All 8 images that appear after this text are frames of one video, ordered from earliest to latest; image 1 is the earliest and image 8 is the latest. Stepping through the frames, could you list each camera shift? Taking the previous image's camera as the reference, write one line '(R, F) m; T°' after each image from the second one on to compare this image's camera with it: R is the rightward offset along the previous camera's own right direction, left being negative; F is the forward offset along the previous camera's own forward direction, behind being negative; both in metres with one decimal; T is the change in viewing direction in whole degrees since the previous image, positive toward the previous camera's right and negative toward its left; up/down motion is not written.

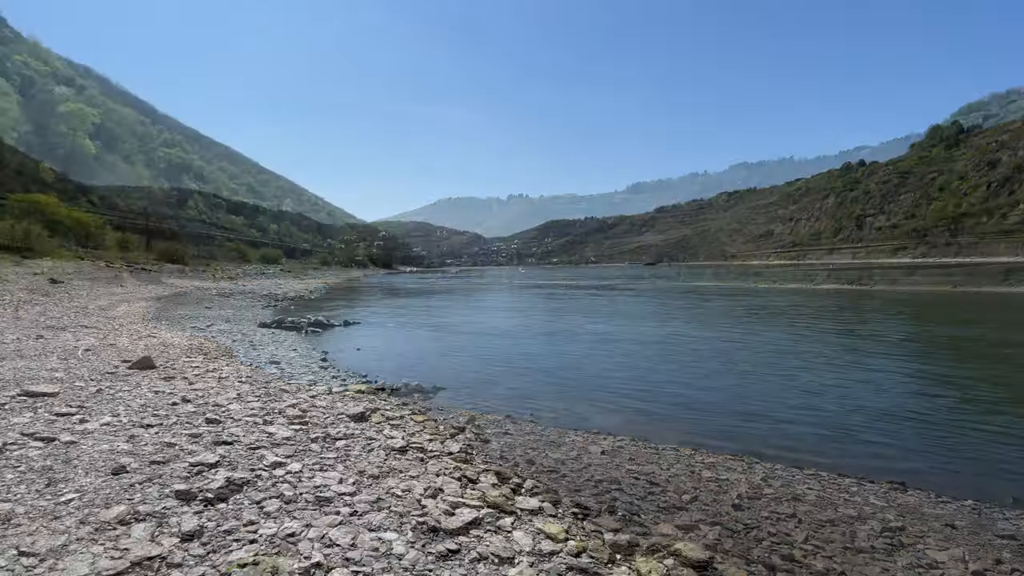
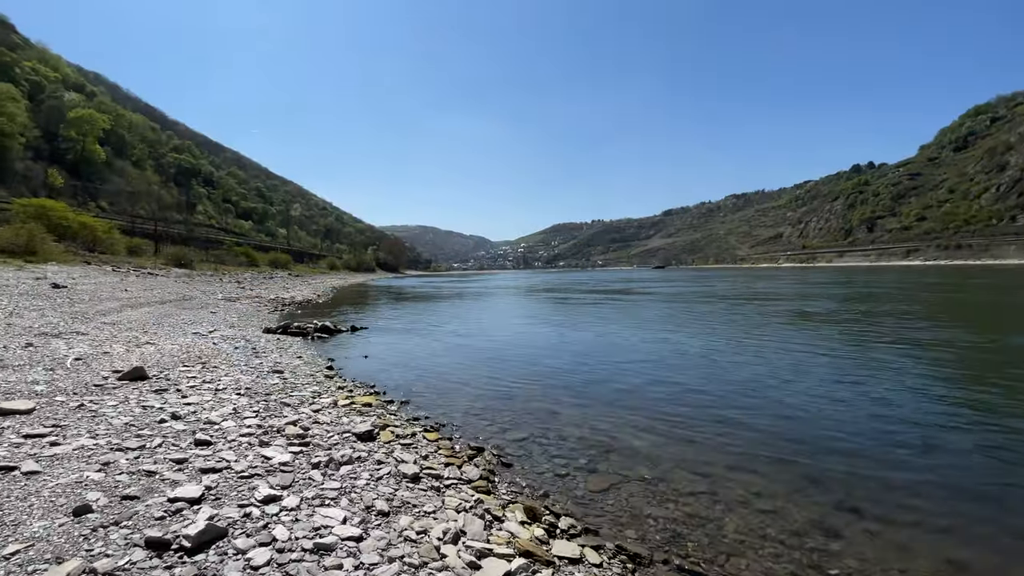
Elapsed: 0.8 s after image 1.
(-0.3, +1.0) m; -1°
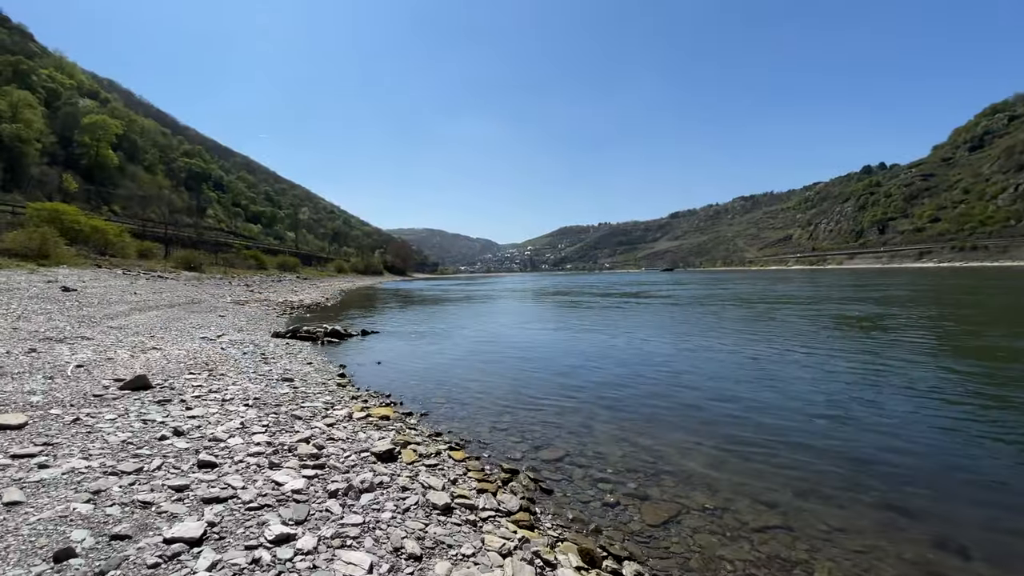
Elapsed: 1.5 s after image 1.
(-0.5, +0.9) m; -1°
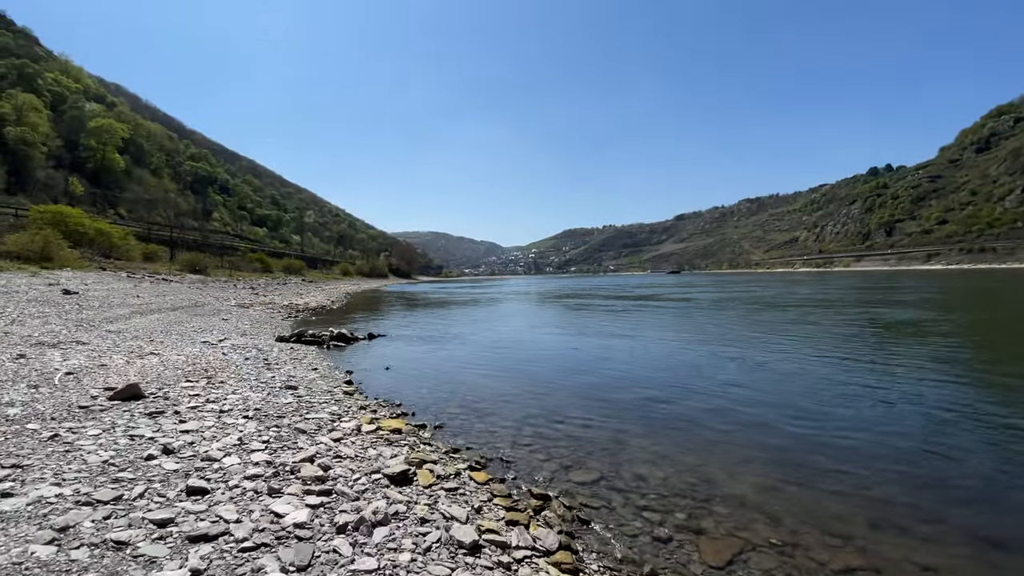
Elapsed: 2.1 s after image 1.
(-0.4, +0.9) m; -1°
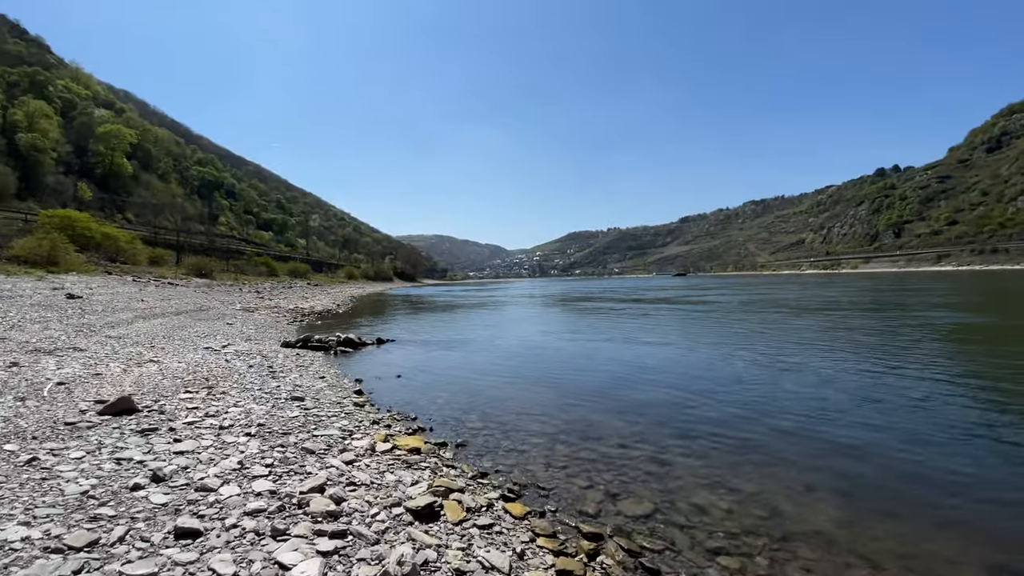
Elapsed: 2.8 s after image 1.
(-0.5, +1.0) m; -1°
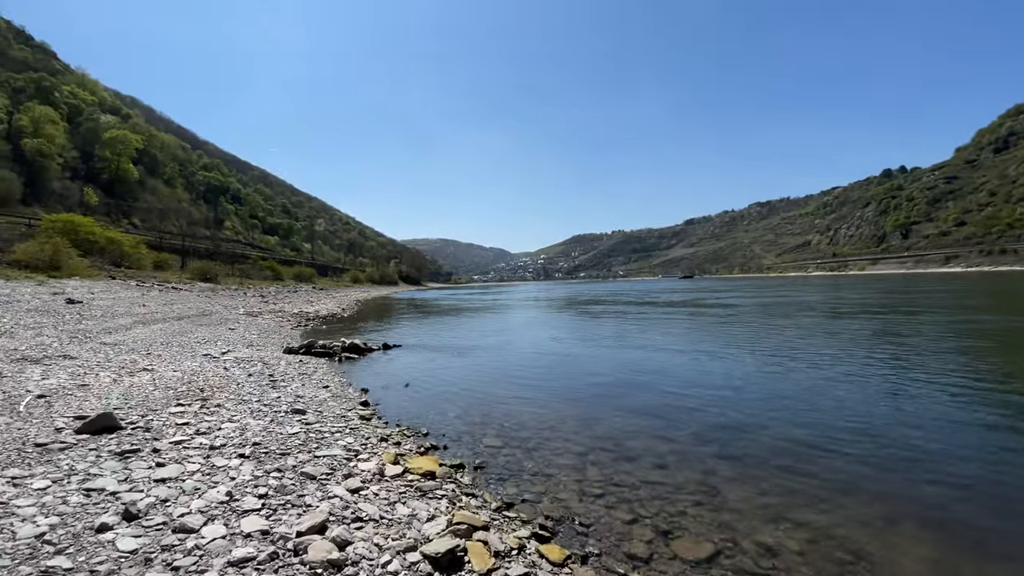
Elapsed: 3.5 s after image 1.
(-0.3, +1.0) m; -1°
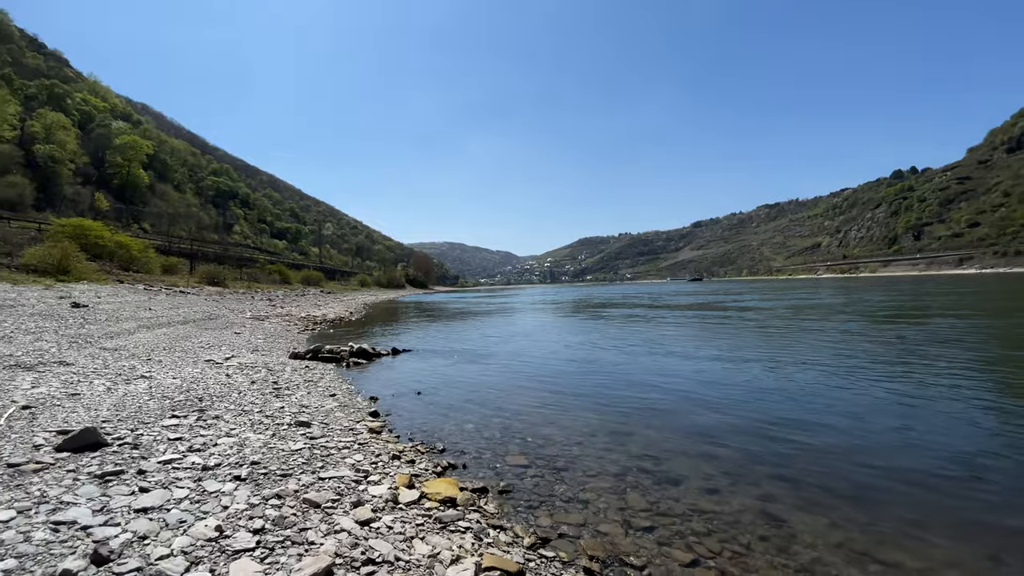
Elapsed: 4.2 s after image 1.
(-0.3, +0.9) m; -1°
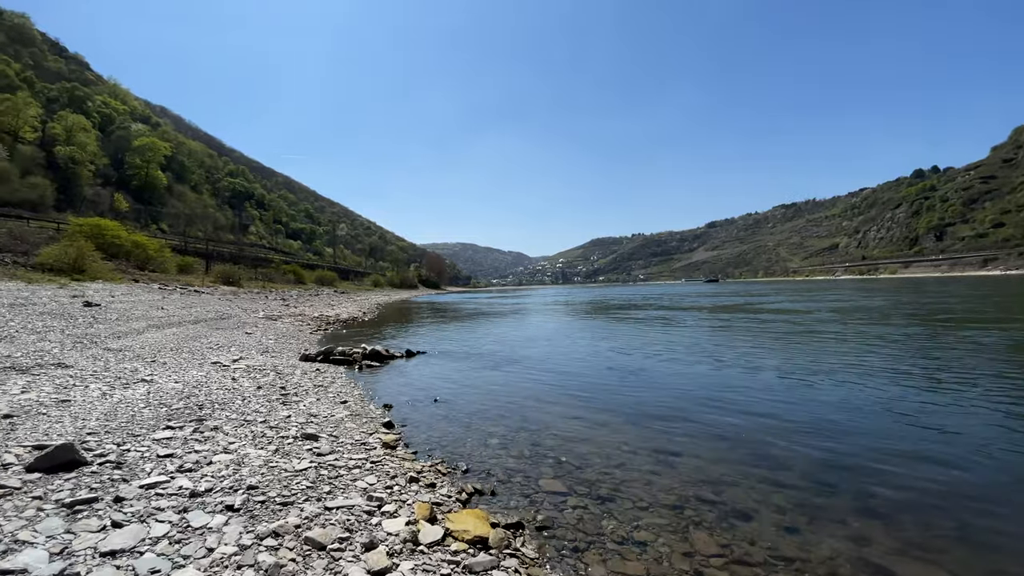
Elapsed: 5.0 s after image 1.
(-0.3, +1.1) m; -1°
